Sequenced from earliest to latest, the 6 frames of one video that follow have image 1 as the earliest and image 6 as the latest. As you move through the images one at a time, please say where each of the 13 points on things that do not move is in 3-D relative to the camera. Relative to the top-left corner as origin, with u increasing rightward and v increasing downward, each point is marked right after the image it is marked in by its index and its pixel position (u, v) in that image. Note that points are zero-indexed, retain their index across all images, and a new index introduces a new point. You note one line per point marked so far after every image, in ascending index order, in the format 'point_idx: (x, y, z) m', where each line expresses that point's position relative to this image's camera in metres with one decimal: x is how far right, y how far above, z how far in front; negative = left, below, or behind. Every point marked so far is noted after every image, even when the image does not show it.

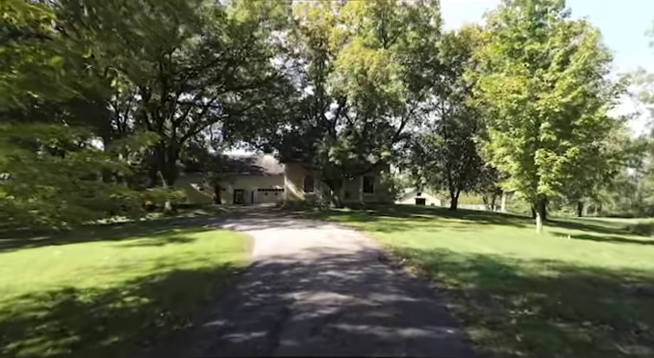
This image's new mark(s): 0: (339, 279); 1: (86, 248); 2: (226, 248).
0: (+0.2, -2.2, +7.8) m
1: (-9.0, -2.6, +13.5) m
2: (-3.4, -2.3, +12.2) m
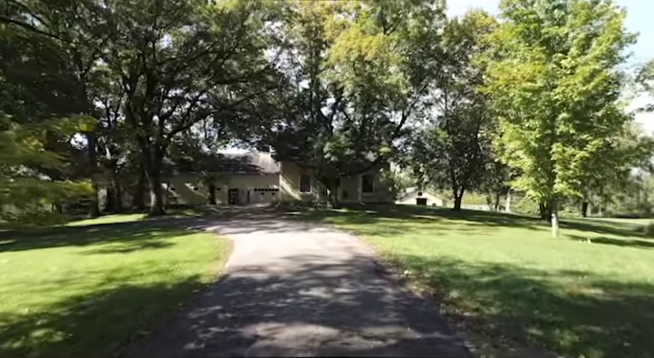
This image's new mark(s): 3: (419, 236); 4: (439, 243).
0: (-0.1, -2.0, +6.1) m
1: (-9.3, -2.5, +11.8) m
2: (-3.7, -2.2, +10.4) m
3: (+4.1, -2.6, +16.4) m
4: (+4.4, -2.5, +14.3) m
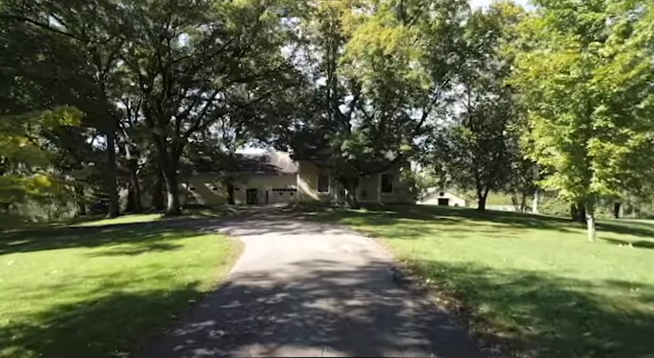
0: (+0.1, -2.0, +5.3) m
1: (-8.9, -2.4, +11.5) m
2: (-3.3, -2.2, +9.8) m
3: (+4.8, -2.5, +15.4) m
4: (+5.0, -2.4, +13.3) m
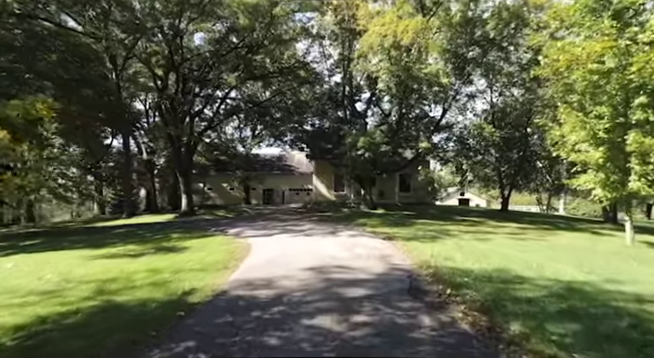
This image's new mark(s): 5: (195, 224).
0: (+0.1, -2.0, +4.5) m
1: (-8.5, -2.4, +11.1) m
2: (-3.1, -2.2, +9.2) m
3: (+5.3, -2.5, +14.4) m
4: (+5.4, -2.4, +12.2) m
5: (-7.1, -2.4, +19.6) m
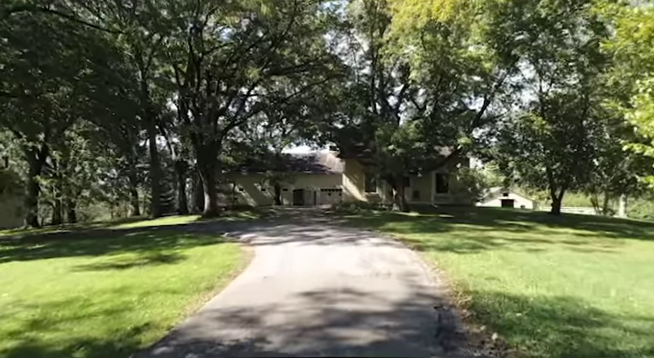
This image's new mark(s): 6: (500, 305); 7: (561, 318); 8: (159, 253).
0: (-0.2, -2.0, +2.6) m
1: (-8.1, -2.4, +10.1) m
2: (-2.9, -2.2, +7.7) m
3: (+6.0, -2.4, +11.9) m
4: (+5.9, -2.4, +9.8) m
5: (-5.9, -2.5, +18.4) m
6: (+3.0, -2.2, +6.4) m
7: (+3.8, -2.2, +5.9) m
8: (-5.3, -2.4, +11.7) m
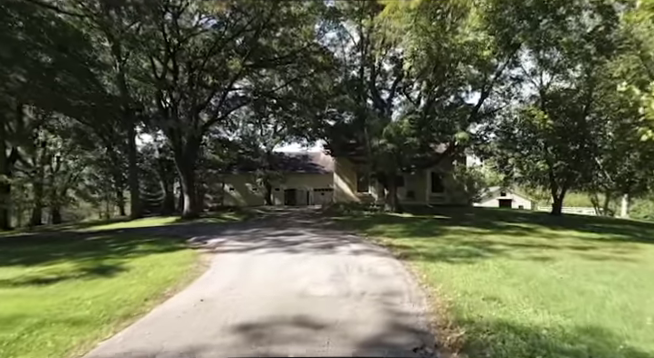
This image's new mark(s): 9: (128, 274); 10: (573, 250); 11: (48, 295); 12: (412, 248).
0: (-0.9, -1.9, +1.0) m
1: (-8.9, -2.4, +8.4) m
2: (-3.6, -2.1, +6.0) m
3: (+5.2, -2.4, +10.3) m
4: (+5.1, -2.3, +8.2) m
5: (-6.7, -2.4, +16.7) m
6: (+2.3, -2.1, +4.7) m
7: (+3.0, -2.1, +4.2) m
8: (-6.1, -2.3, +10.0) m
9: (-4.7, -2.2, +8.6) m
10: (+9.0, -2.6, +13.3) m
11: (-5.3, -2.2, +7.0) m
12: (+2.7, -2.2, +11.6) m
